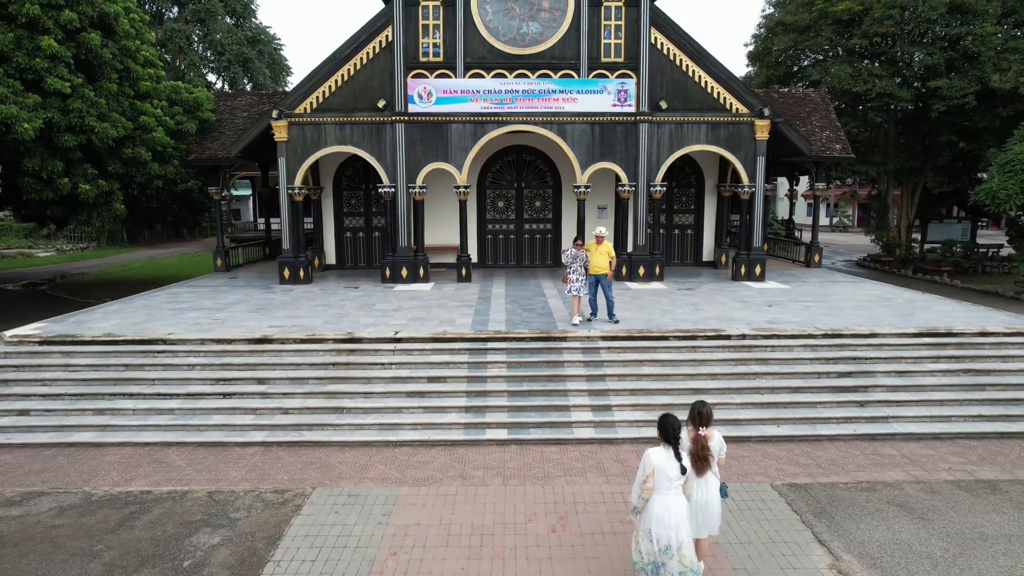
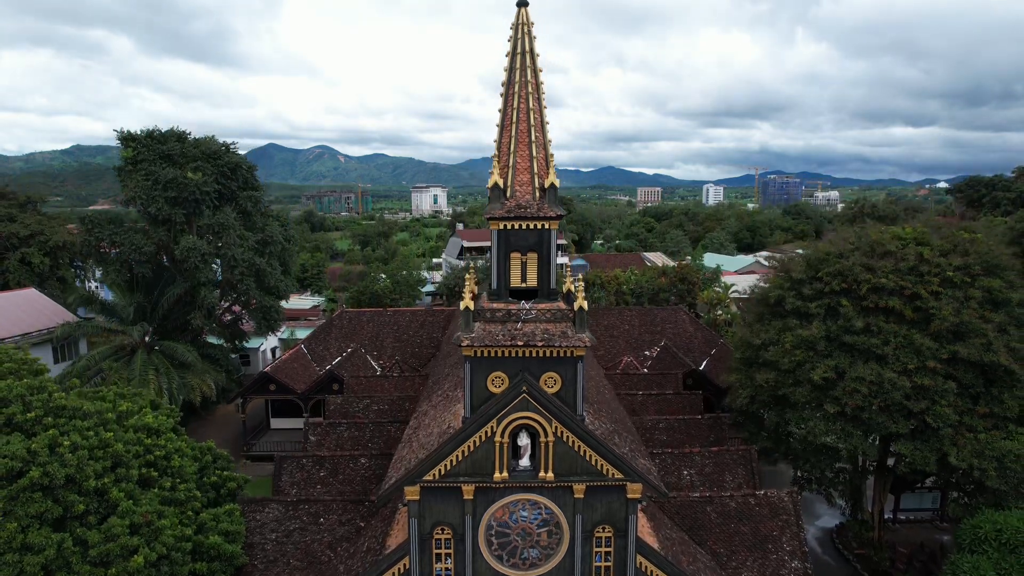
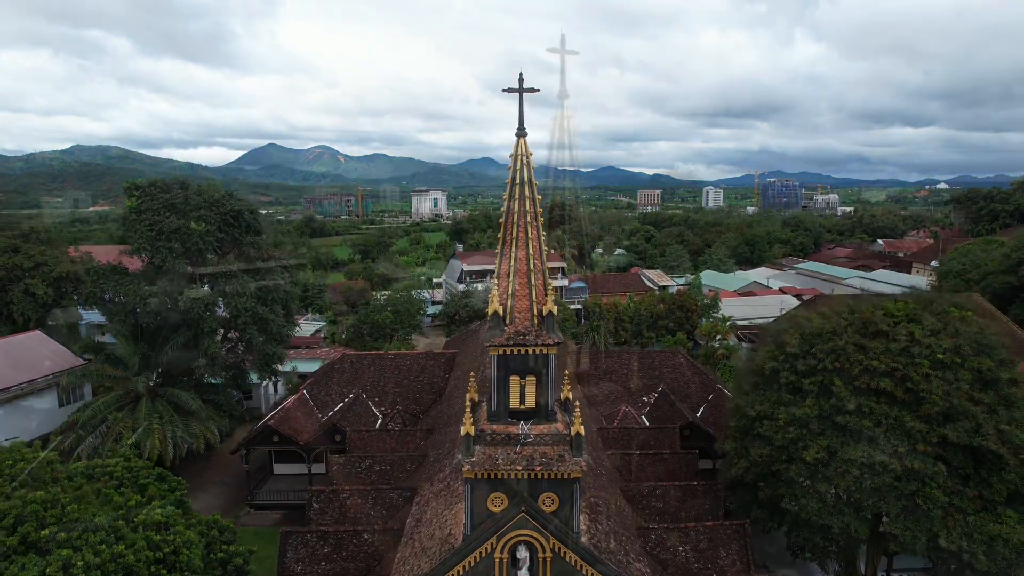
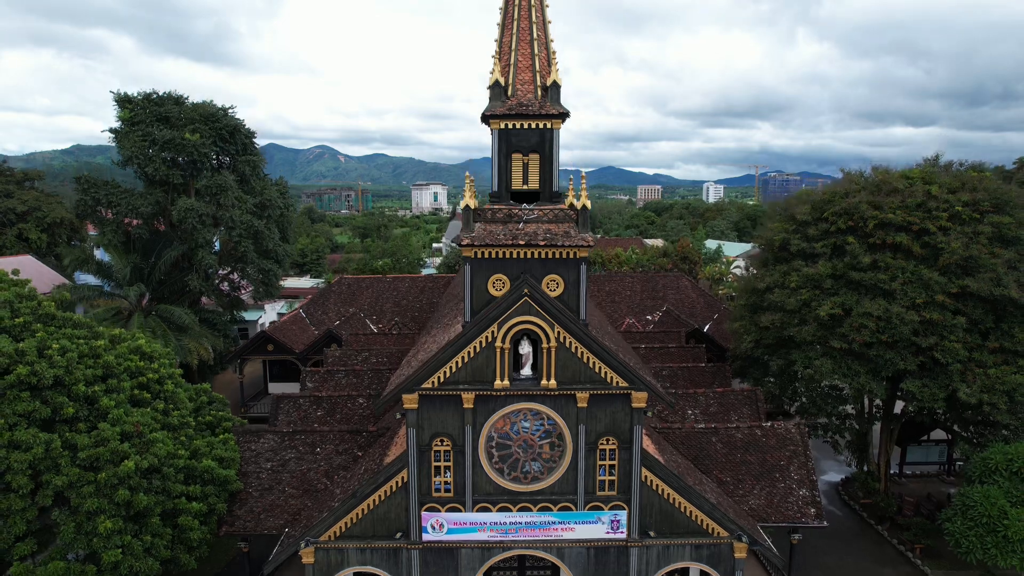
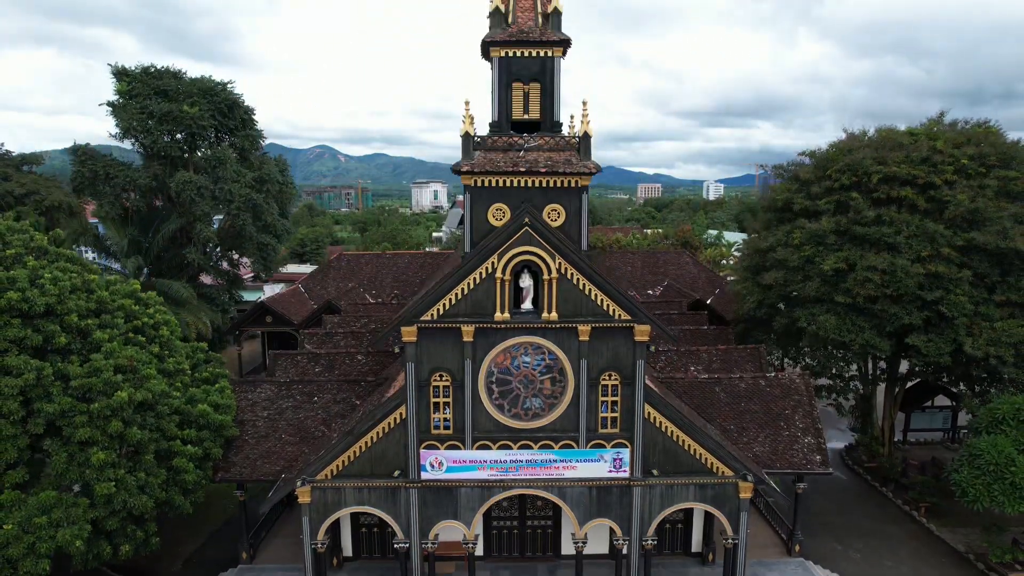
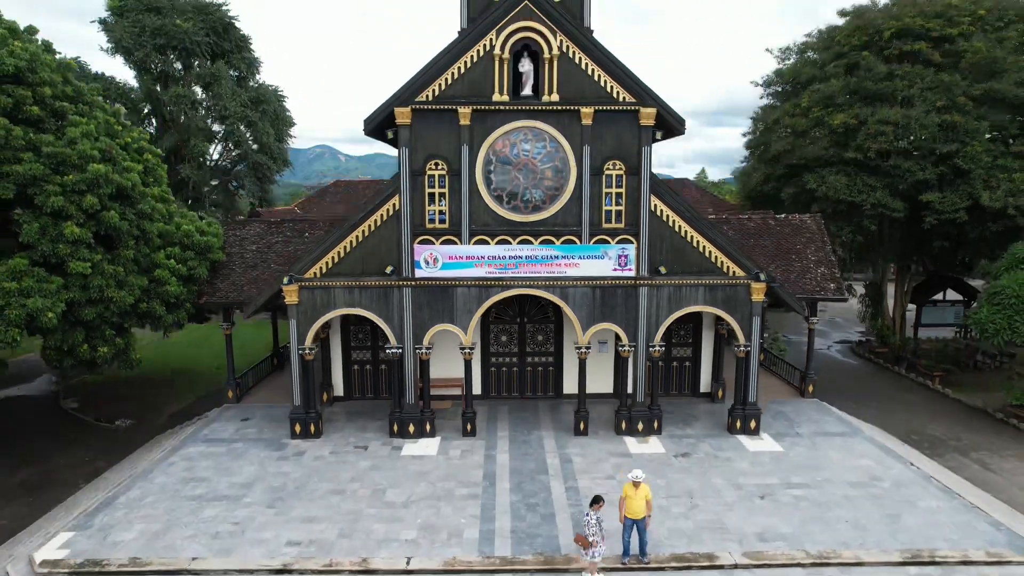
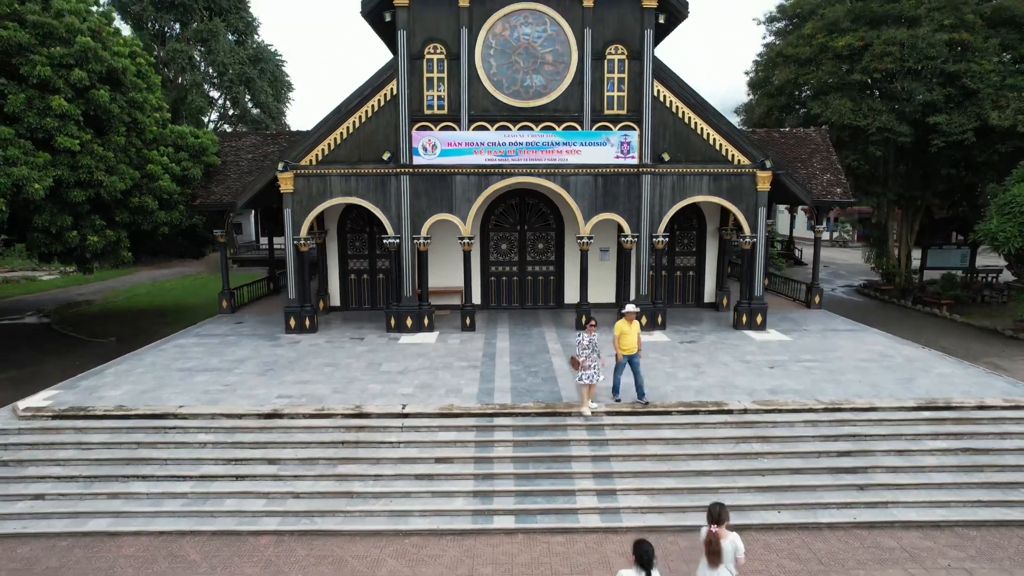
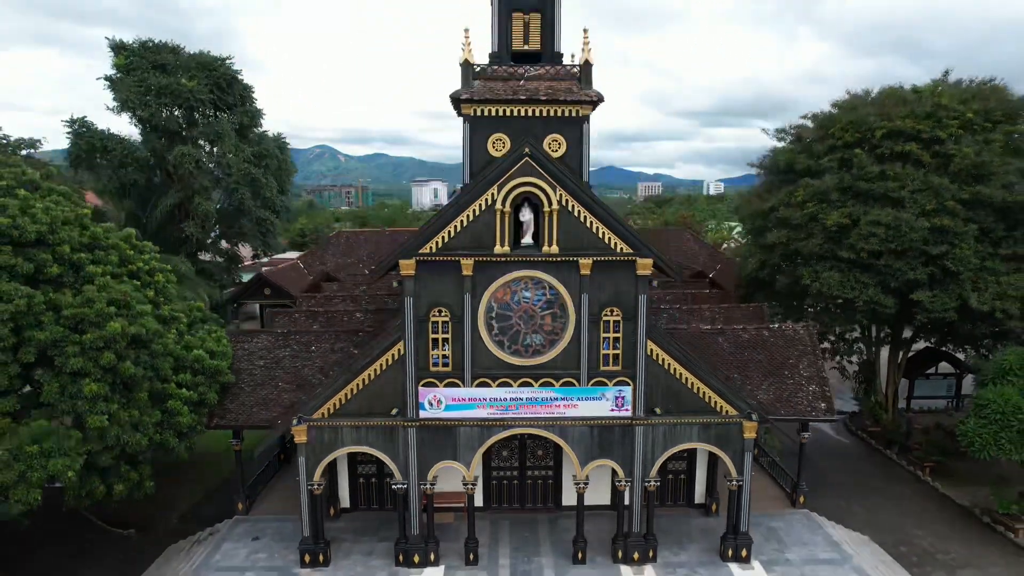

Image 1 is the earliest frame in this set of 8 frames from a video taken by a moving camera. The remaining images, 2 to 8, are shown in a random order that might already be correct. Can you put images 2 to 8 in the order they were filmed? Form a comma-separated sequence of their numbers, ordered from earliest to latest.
7, 6, 8, 5, 4, 2, 3
